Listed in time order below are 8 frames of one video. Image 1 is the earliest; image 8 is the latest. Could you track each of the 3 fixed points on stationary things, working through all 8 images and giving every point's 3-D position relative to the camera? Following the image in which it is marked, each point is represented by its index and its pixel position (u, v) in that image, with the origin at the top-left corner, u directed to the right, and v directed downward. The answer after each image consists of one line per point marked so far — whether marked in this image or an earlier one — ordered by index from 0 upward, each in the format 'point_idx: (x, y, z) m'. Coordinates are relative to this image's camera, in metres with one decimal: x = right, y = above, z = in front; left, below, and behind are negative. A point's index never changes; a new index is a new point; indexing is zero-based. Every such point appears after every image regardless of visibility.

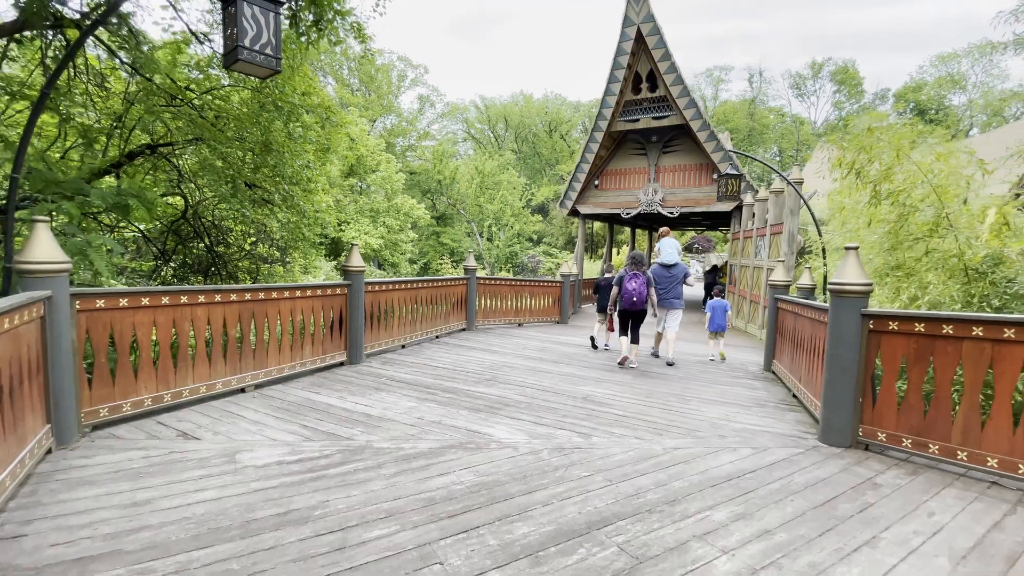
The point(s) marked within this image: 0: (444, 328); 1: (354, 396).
0: (-1.1, -0.7, +7.6) m
1: (-1.5, -1.0, +4.3) m
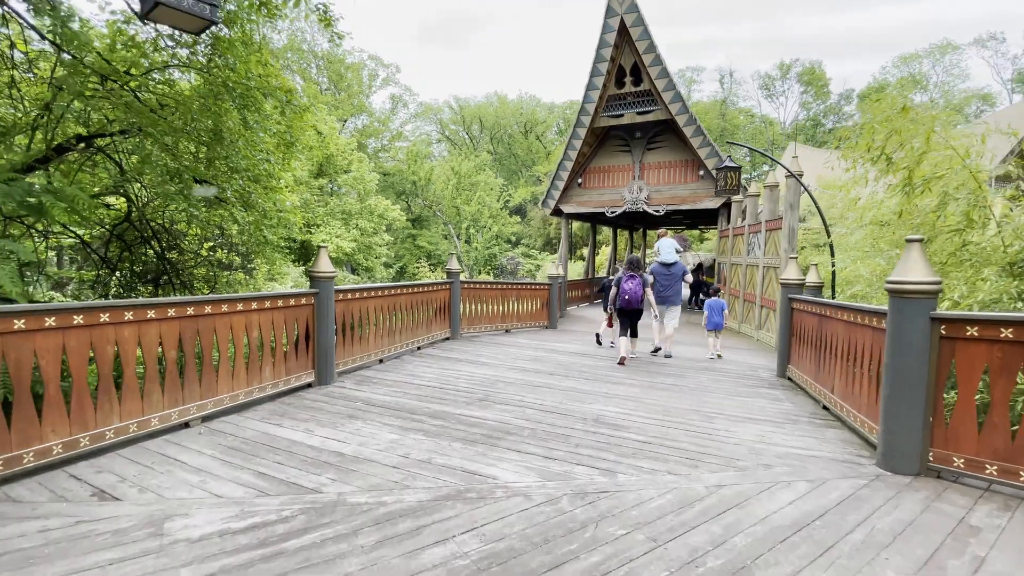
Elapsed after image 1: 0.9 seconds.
0: (-1.3, -0.8, +6.9) m
1: (-1.5, -1.1, +3.6) m
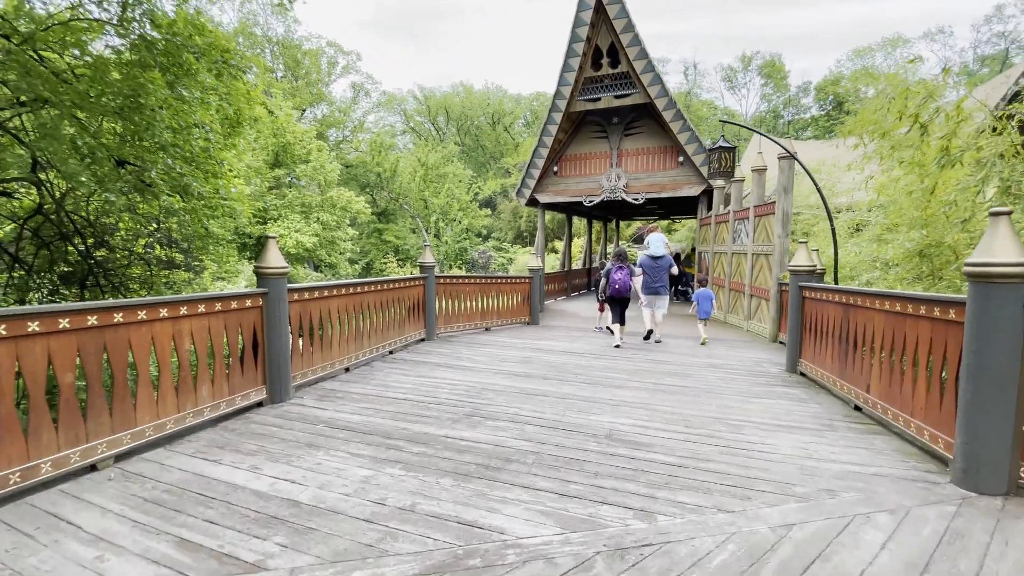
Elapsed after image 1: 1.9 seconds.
0: (-1.5, -0.7, +6.1) m
1: (-1.5, -1.1, +2.9) m
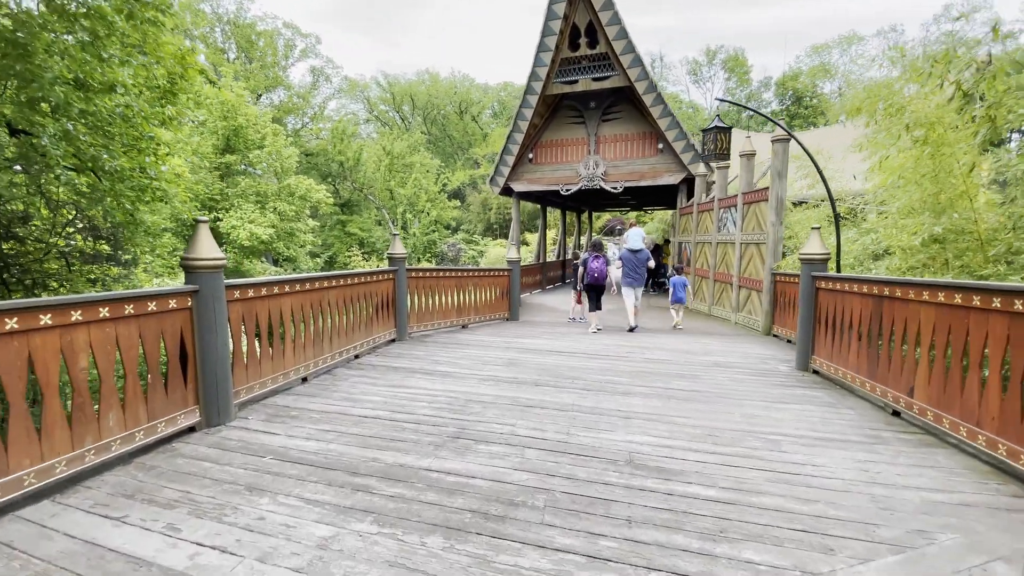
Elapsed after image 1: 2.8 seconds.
0: (-1.7, -0.7, +5.4) m
1: (-1.4, -1.1, +2.2) m
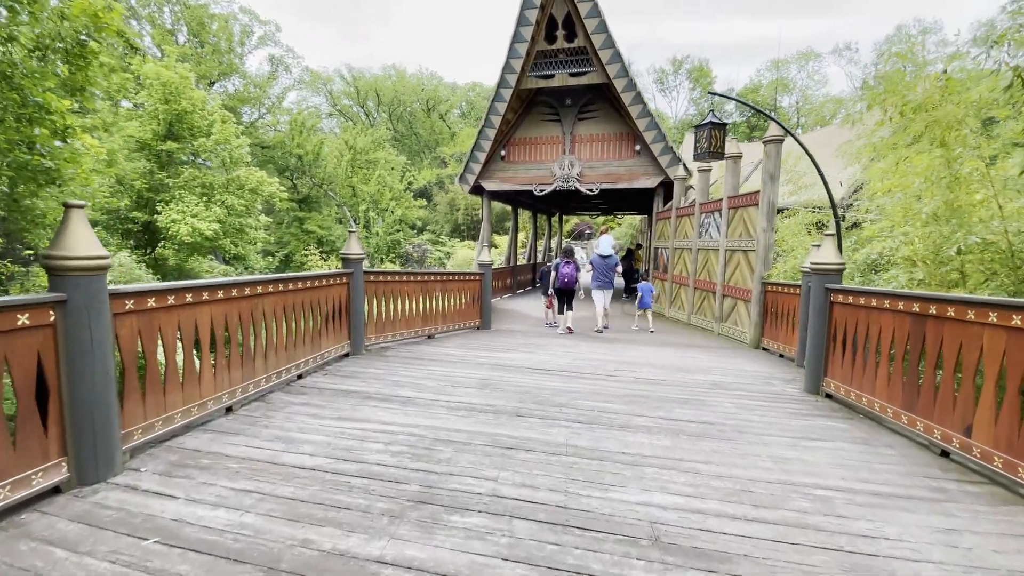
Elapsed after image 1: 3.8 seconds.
0: (-2.0, -0.7, +4.6) m
1: (-1.5, -1.1, +1.4) m
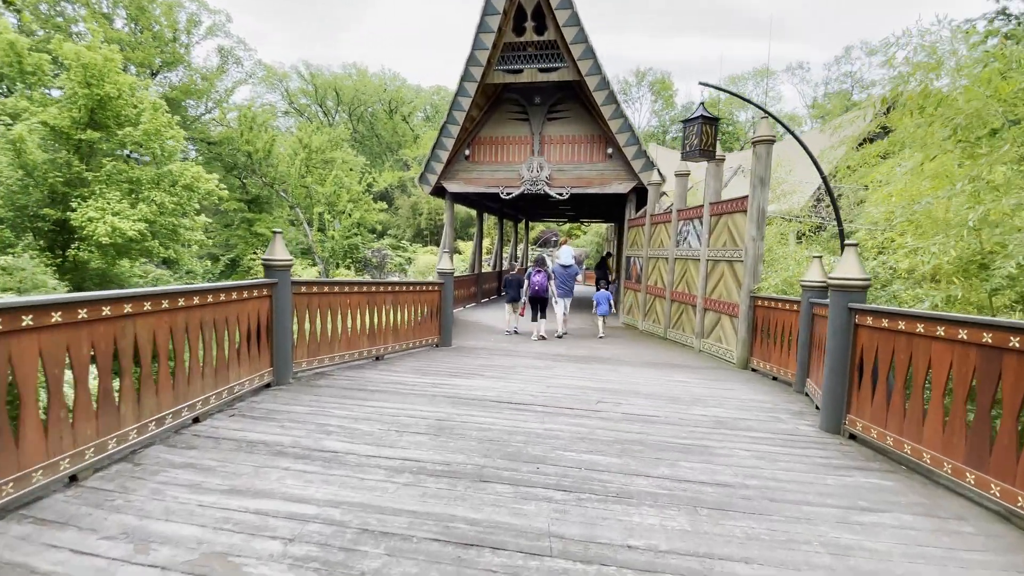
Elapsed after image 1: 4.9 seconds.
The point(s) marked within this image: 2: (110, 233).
0: (-2.3, -0.8, +3.6) m
1: (-1.5, -1.2, +0.4) m
2: (-10.1, +1.4, +11.7) m
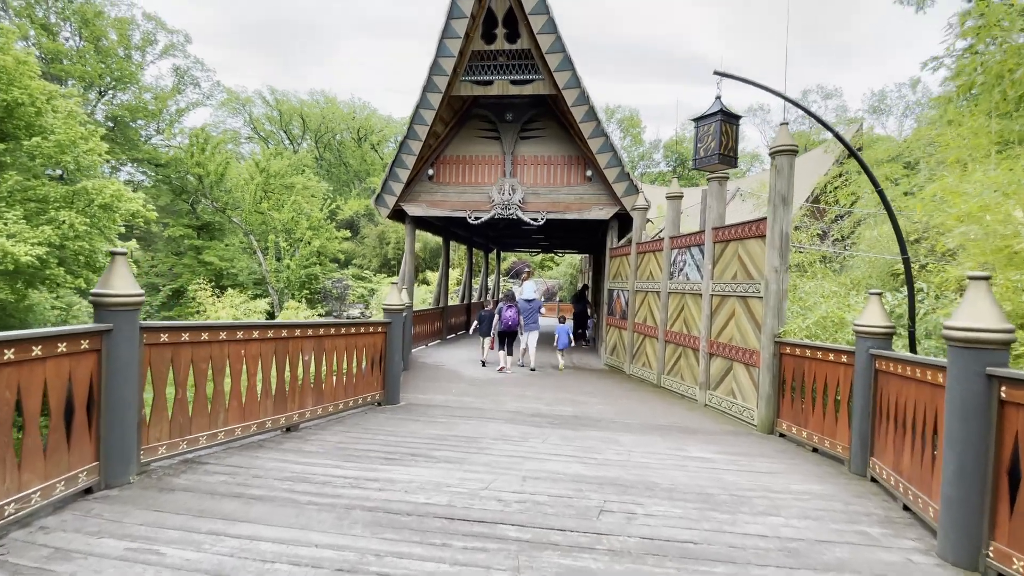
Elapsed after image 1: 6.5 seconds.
0: (-2.5, -1.1, +2.1) m
1: (-1.5, -1.2, -1.1) m
2: (-10.8, +0.6, +9.9) m
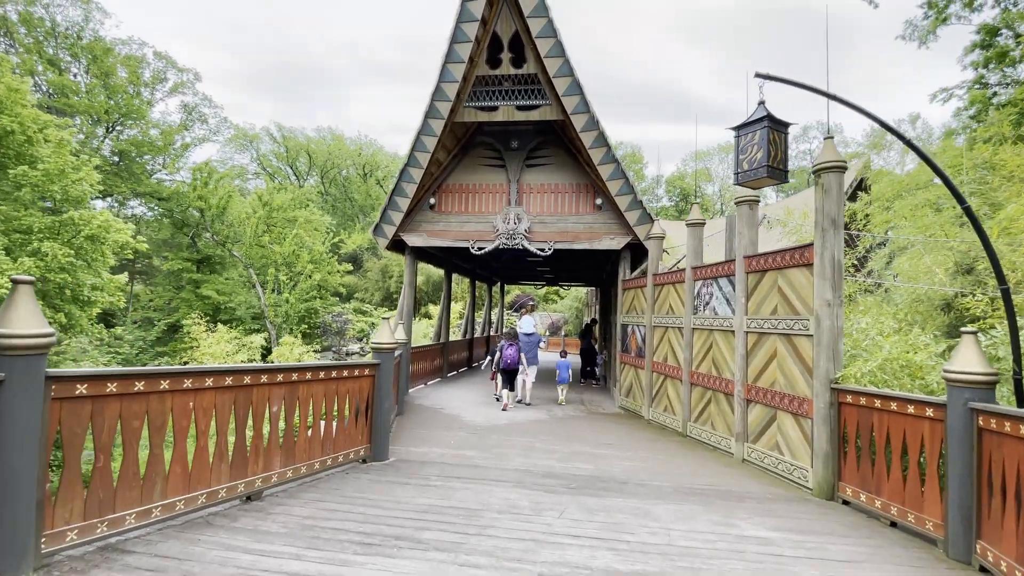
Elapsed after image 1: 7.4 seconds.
0: (-2.4, -1.2, +1.4) m
1: (-1.5, -1.1, -1.8) m
2: (-10.7, -0.1, +9.3) m
